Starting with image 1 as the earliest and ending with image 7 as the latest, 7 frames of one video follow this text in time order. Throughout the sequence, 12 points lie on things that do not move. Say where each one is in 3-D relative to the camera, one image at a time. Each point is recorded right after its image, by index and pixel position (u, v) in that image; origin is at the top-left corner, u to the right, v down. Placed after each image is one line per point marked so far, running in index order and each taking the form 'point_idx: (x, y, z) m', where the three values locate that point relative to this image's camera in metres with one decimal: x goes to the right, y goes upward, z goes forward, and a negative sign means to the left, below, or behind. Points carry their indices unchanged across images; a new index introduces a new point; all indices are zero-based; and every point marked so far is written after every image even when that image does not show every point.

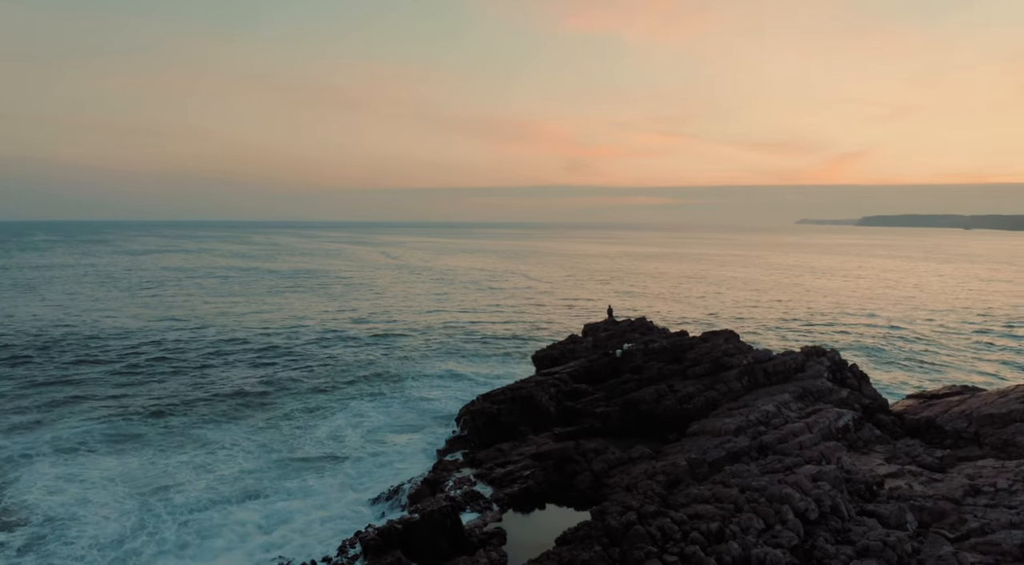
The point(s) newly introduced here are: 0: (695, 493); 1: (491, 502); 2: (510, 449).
0: (+2.7, -3.1, +9.8) m
1: (-0.4, -3.8, +11.6) m
2: (0.0, -3.6, +14.4) m
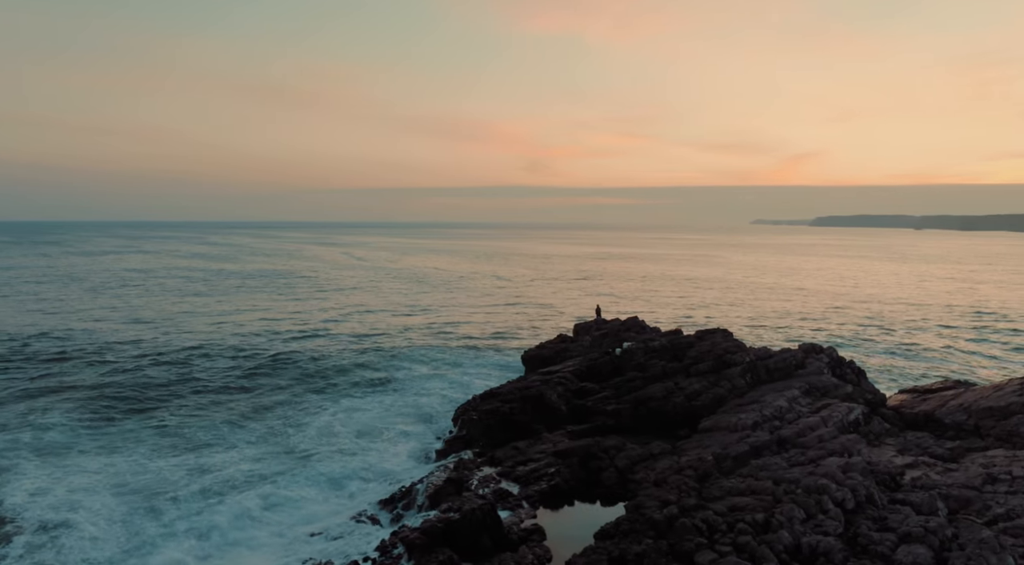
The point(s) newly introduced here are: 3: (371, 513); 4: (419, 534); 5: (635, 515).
0: (+3.3, -3.1, +10.1) m
1: (+0.2, -3.8, +11.8) m
2: (+0.3, -3.6, +14.5) m
3: (-3.3, -5.5, +15.9) m
4: (-1.3, -3.7, +9.8) m
5: (+1.8, -3.5, +9.9) m
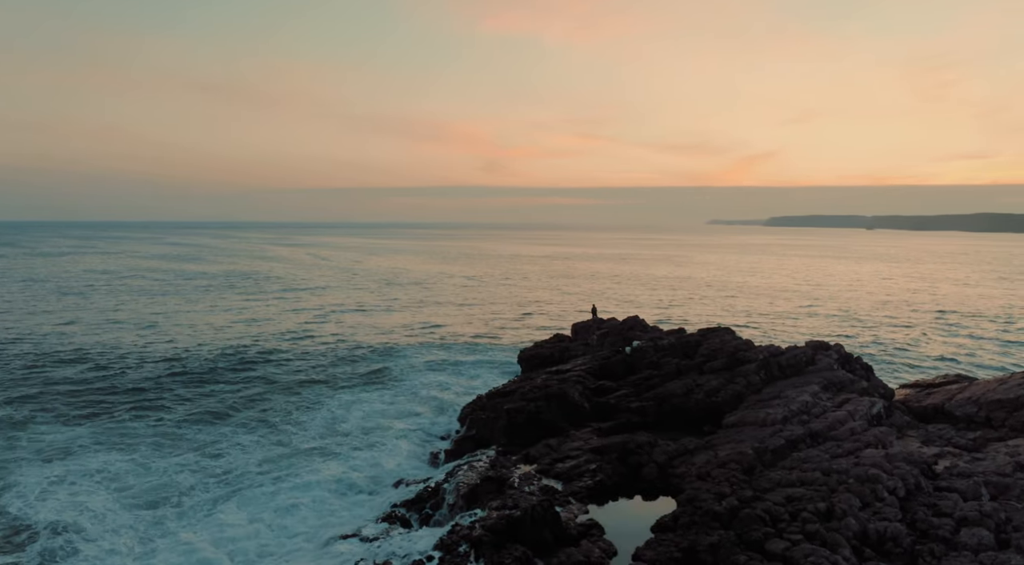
0: (+4.3, -3.1, +10.6) m
1: (+1.0, -3.8, +12.0) m
2: (+1.1, -3.6, +14.8) m
3: (-2.7, -5.5, +16.0) m
4: (-0.4, -3.7, +9.9) m
5: (+2.8, -3.5, +10.3) m
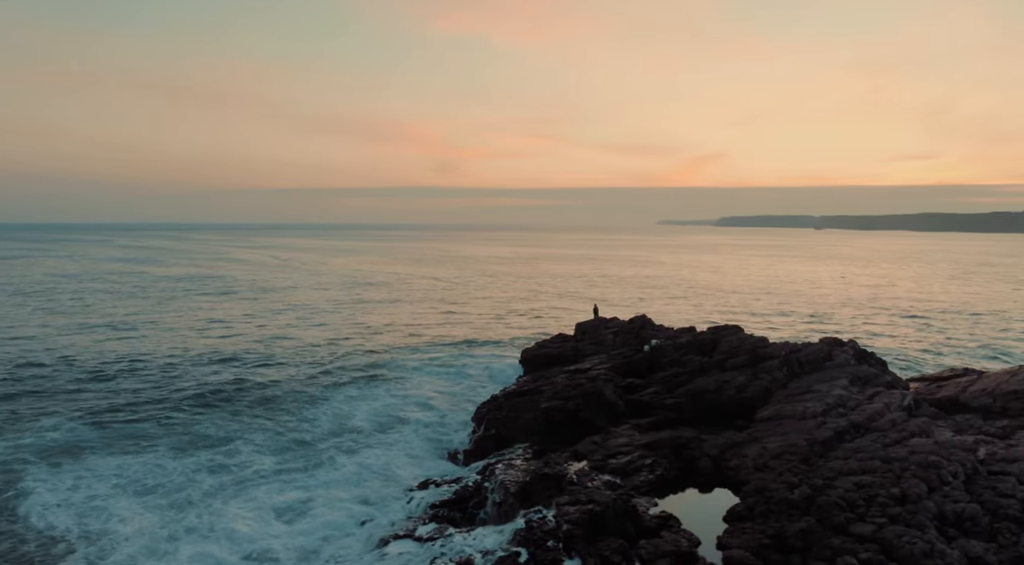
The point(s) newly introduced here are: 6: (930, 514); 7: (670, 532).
0: (+5.6, -3.1, +11.2) m
1: (+2.2, -3.8, +12.5) m
2: (+2.1, -3.6, +15.2) m
3: (-1.7, -5.6, +16.2) m
4: (+1.0, -3.8, +10.3) m
5: (+4.1, -3.5, +10.9) m
6: (+5.7, -3.2, +9.2) m
7: (+2.5, -3.9, +10.5) m
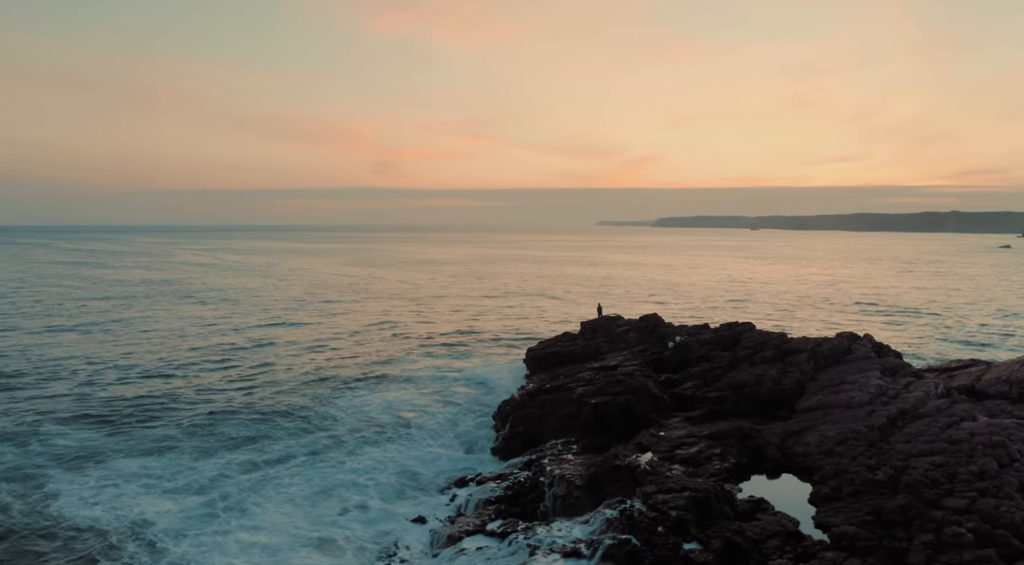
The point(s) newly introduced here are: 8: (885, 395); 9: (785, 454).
0: (+7.3, -3.0, +12.2) m
1: (+3.9, -3.8, +13.3) m
2: (+3.6, -3.6, +16.0) m
3: (-0.2, -5.6, +16.7) m
4: (+2.8, -3.8, +11.0) m
5: (+5.9, -3.5, +11.8) m
6: (+7.6, -3.2, +10.3) m
7: (+4.3, -3.9, +11.3) m
8: (+8.7, -2.6, +15.7) m
9: (+5.7, -3.6, +14.0) m
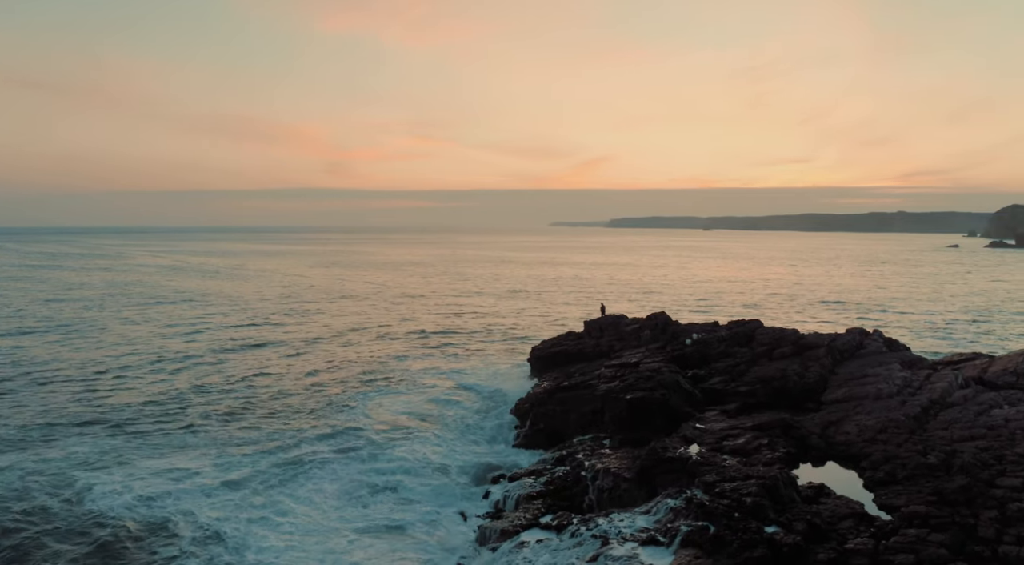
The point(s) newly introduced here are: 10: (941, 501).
0: (+8.7, -3.0, +13.1) m
1: (+5.3, -3.8, +14.0) m
2: (+4.8, -3.6, +16.7) m
3: (+1.0, -5.6, +17.3) m
4: (+4.2, -3.7, +11.7) m
5: (+7.3, -3.4, +12.6) m
6: (+9.1, -3.1, +11.2) m
7: (+5.7, -3.9, +12.1) m
8: (+9.9, -2.6, +16.7) m
9: (+7.0, -3.6, +14.8) m
10: (+7.0, -3.6, +11.0) m
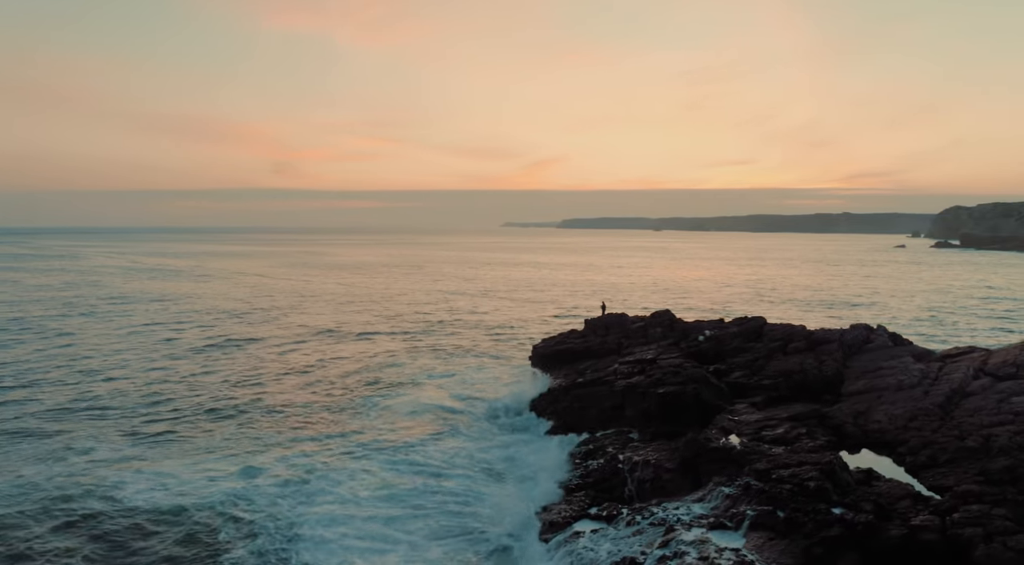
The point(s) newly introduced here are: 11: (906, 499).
0: (+10.0, -2.9, +14.2) m
1: (+6.6, -3.8, +14.9) m
2: (+6.0, -3.6, +17.6) m
3: (+2.1, -5.6, +17.9) m
4: (+5.7, -3.7, +12.6) m
5: (+8.7, -3.4, +13.6) m
6: (+10.6, -3.1, +12.3) m
7: (+7.1, -3.9, +13.0) m
8: (+11.0, -2.5, +17.8) m
9: (+8.2, -3.5, +15.8) m
10: (+8.5, -3.6, +12.0) m
11: (+7.0, -3.9, +11.9) m
